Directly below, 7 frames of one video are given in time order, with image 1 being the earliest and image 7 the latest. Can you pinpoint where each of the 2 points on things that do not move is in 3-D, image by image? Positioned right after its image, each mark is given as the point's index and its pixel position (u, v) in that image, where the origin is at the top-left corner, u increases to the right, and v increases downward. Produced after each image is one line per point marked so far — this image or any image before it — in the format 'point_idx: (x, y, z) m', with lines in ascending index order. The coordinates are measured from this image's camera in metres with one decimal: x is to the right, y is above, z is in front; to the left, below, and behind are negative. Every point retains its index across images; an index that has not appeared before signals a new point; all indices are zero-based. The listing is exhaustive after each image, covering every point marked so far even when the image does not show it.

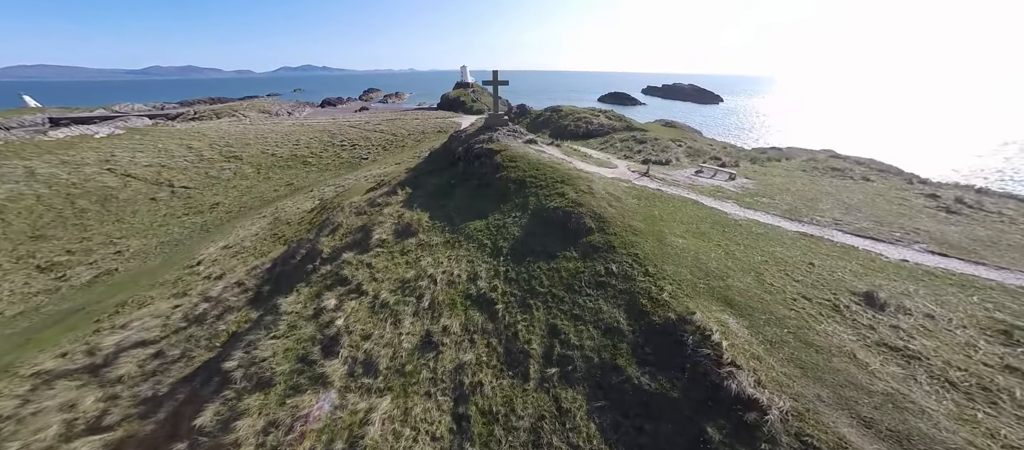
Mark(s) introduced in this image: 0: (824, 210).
0: (+11.6, +0.5, +11.5) m
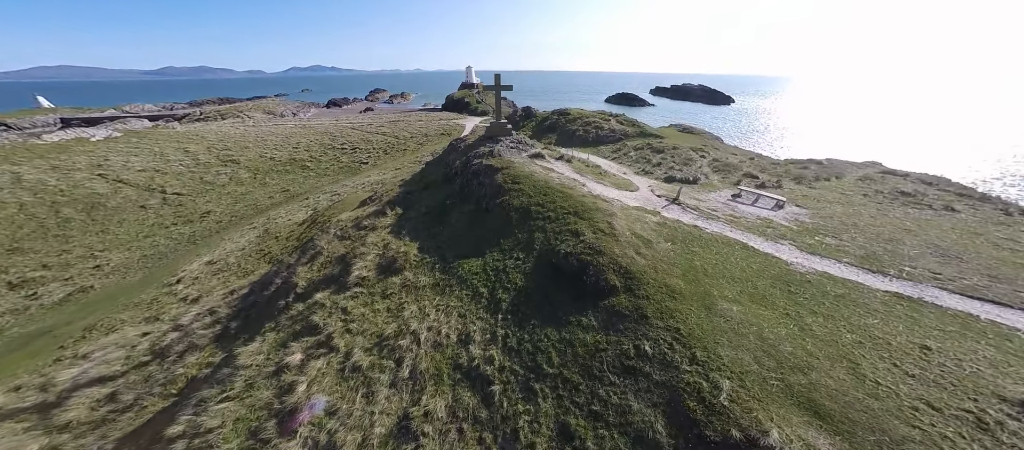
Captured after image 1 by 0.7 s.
0: (+11.6, -1.0, +9.0) m
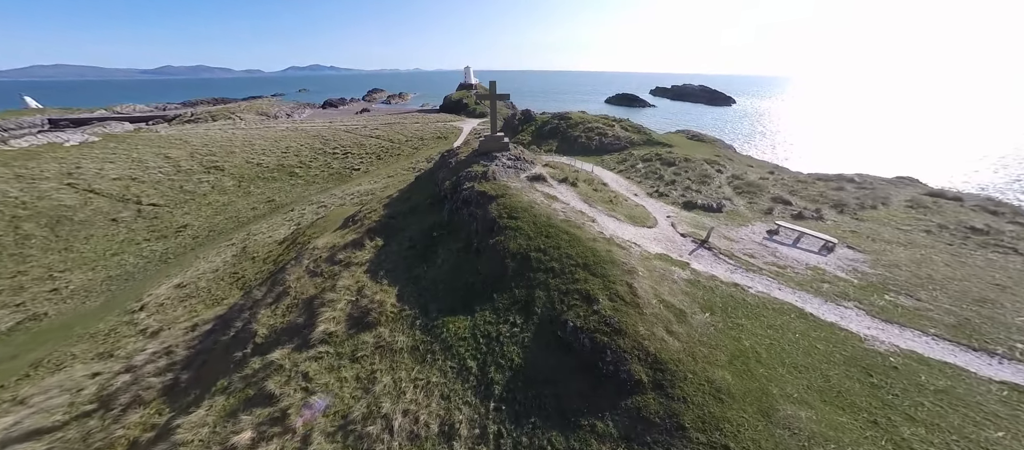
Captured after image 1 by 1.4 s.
0: (+11.5, -2.4, +7.1) m
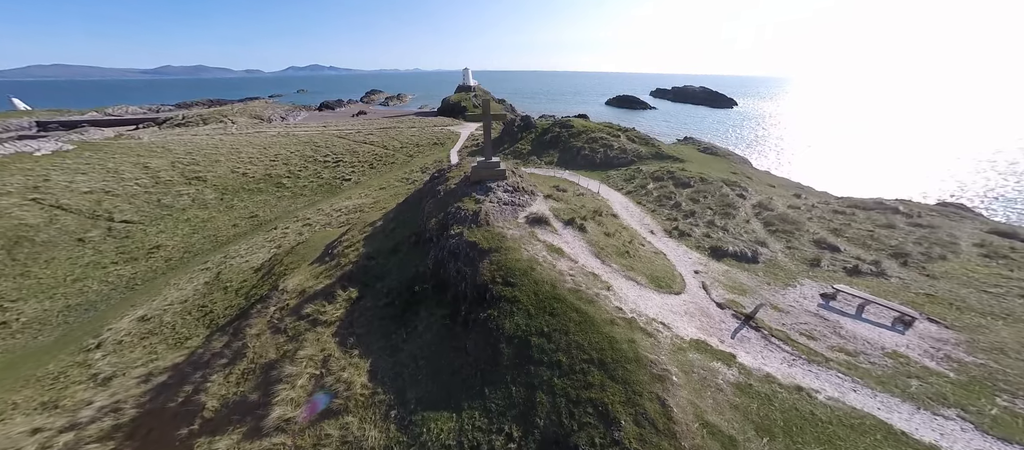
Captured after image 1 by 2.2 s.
0: (+11.4, -4.1, +5.1) m
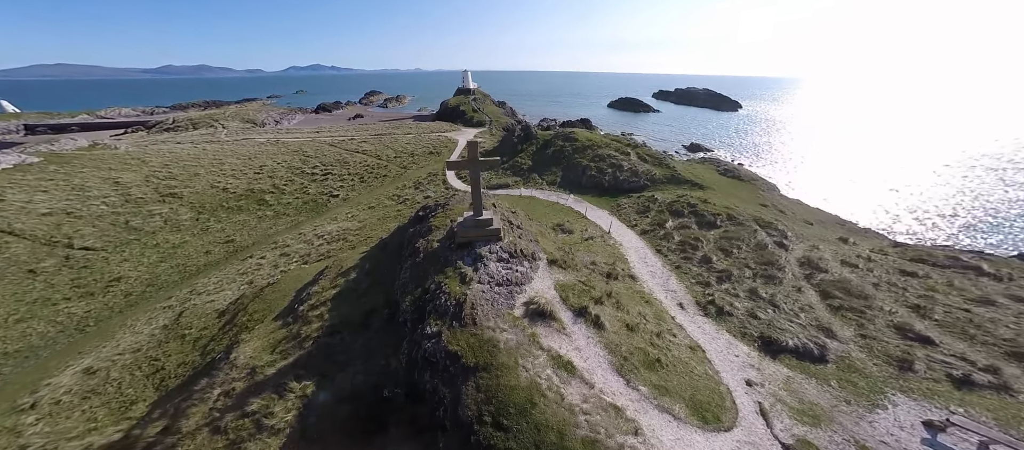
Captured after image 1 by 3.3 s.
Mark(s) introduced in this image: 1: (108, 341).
0: (+11.3, -6.6, +2.4) m
1: (-25.7, -7.2, +19.7) m
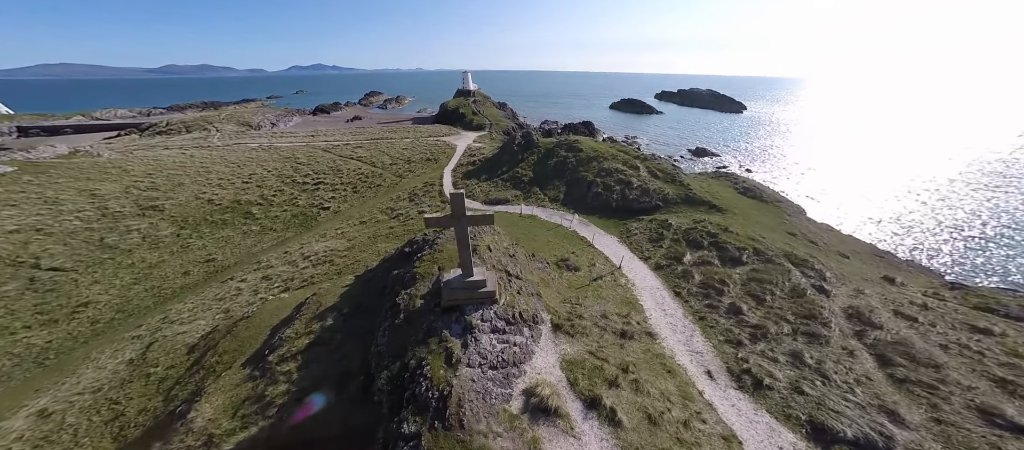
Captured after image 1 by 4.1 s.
0: (+11.2, -8.2, +0.6) m
1: (-25.7, -8.7, +17.9) m
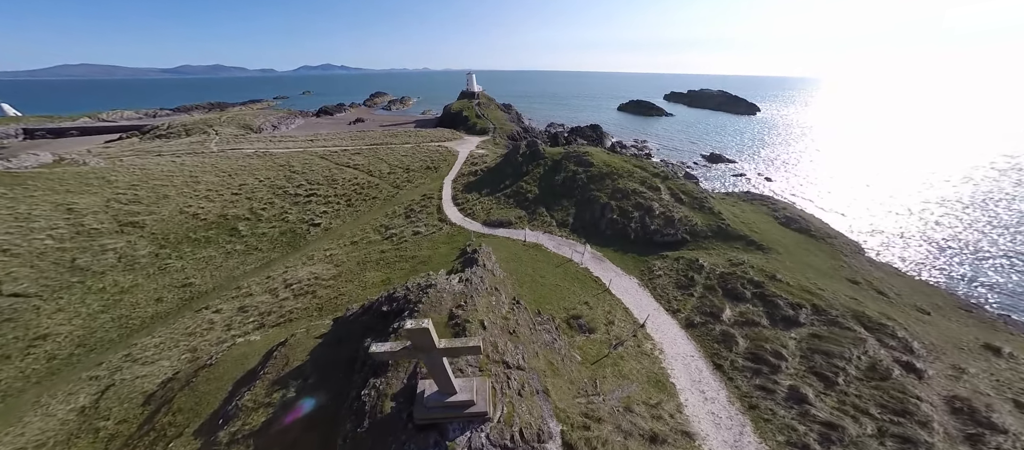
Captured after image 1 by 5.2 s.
0: (+11.0, -10.2, -2.1) m
1: (-25.7, -10.4, +15.8) m
